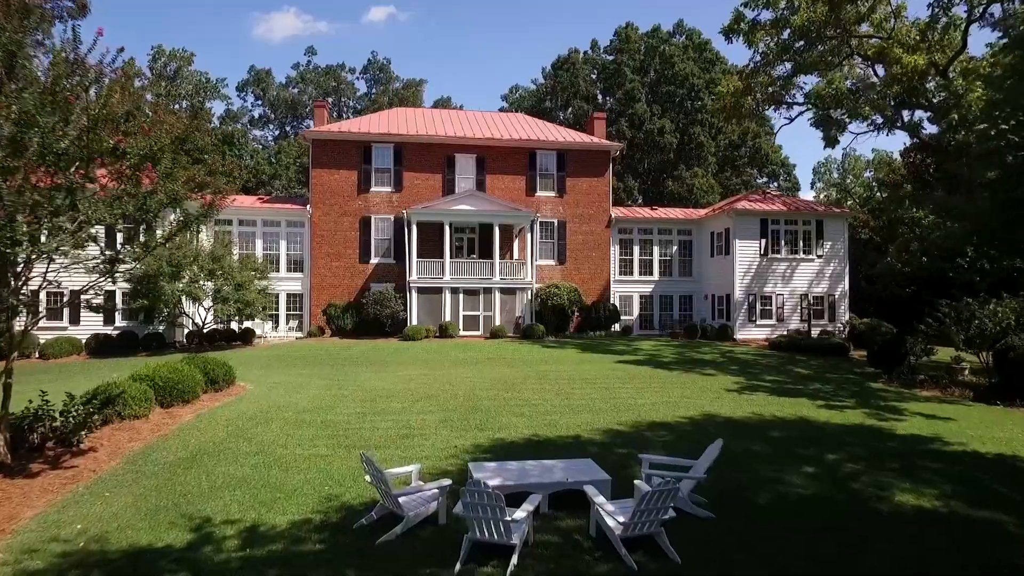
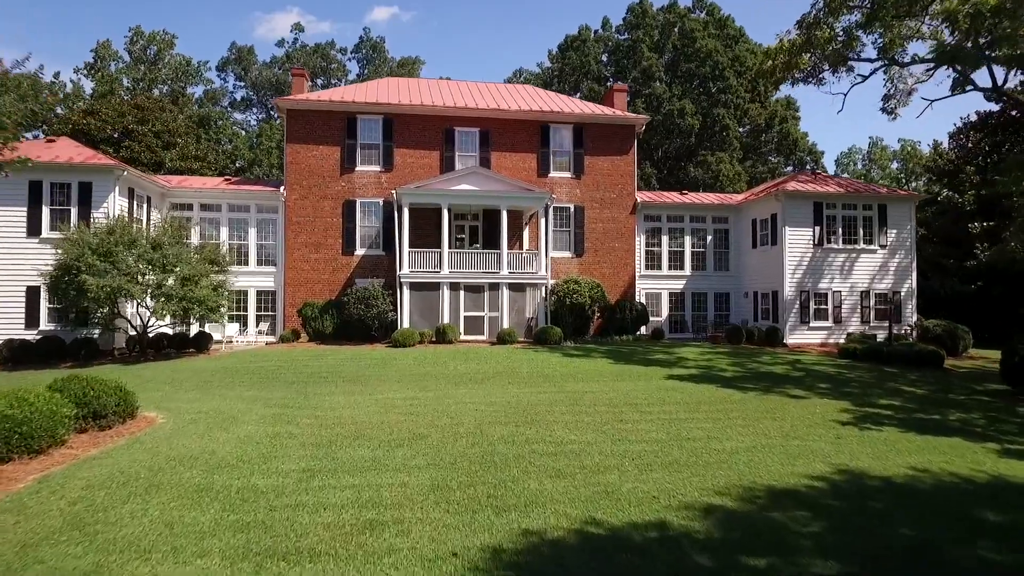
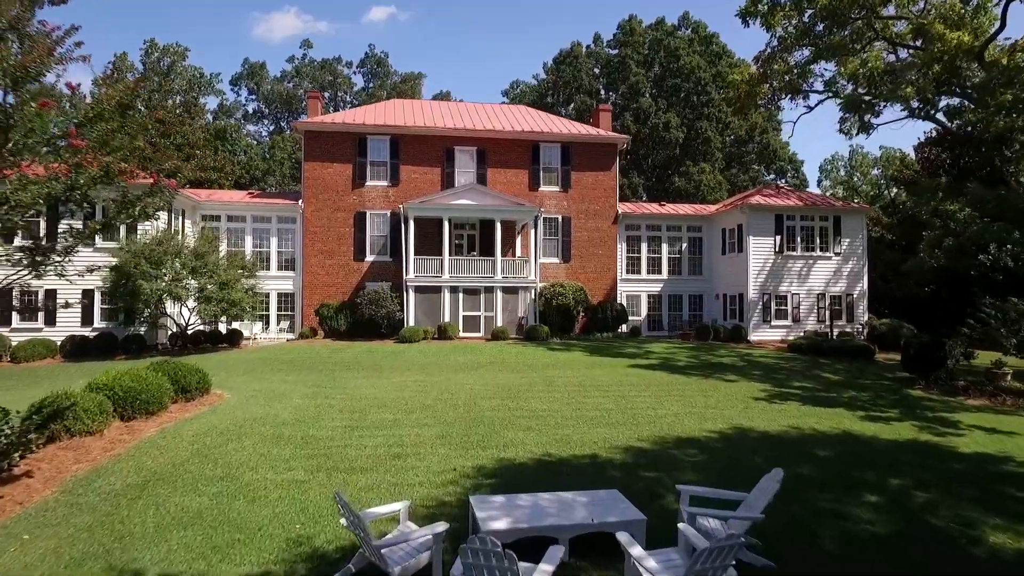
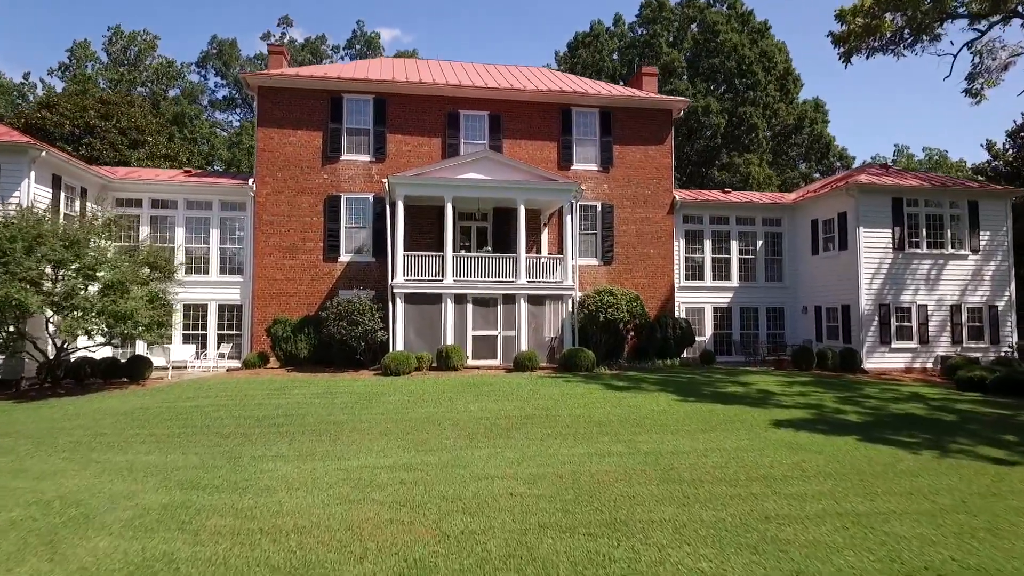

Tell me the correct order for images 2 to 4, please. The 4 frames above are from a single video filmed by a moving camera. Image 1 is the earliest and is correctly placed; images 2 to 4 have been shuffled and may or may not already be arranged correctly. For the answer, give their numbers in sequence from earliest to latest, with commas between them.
3, 2, 4
